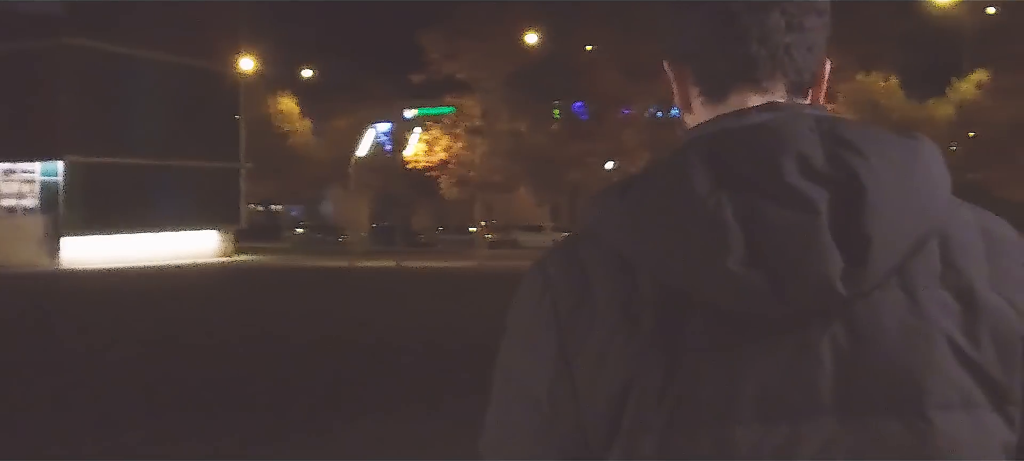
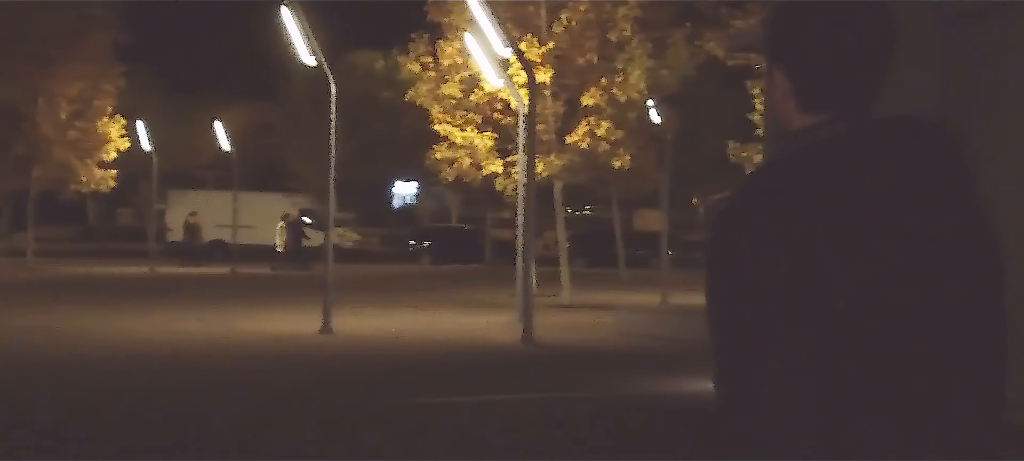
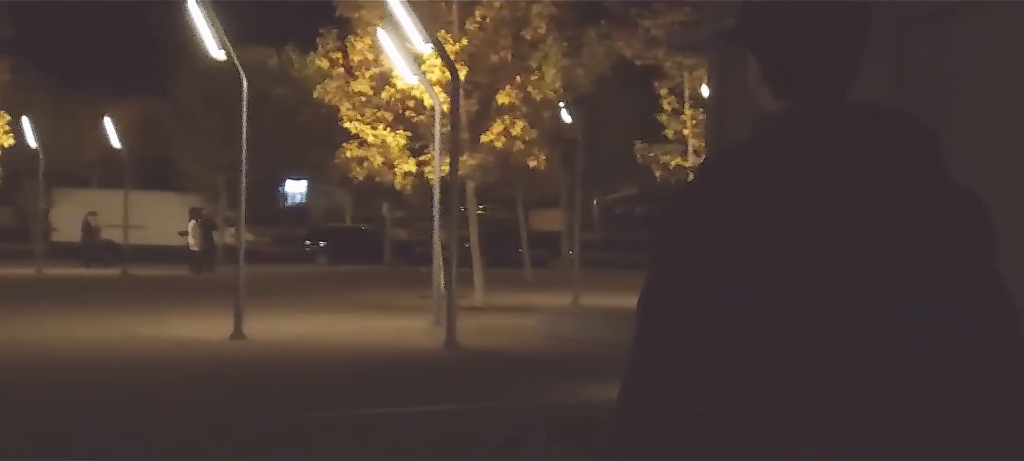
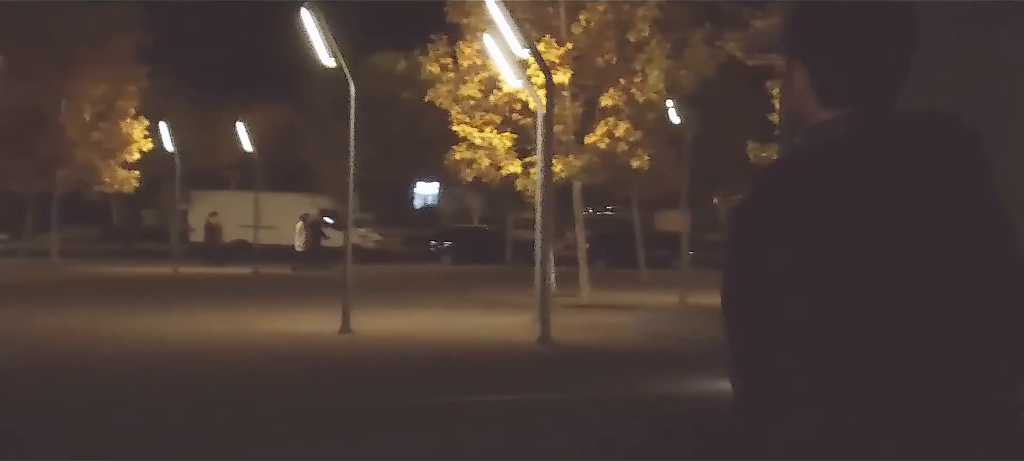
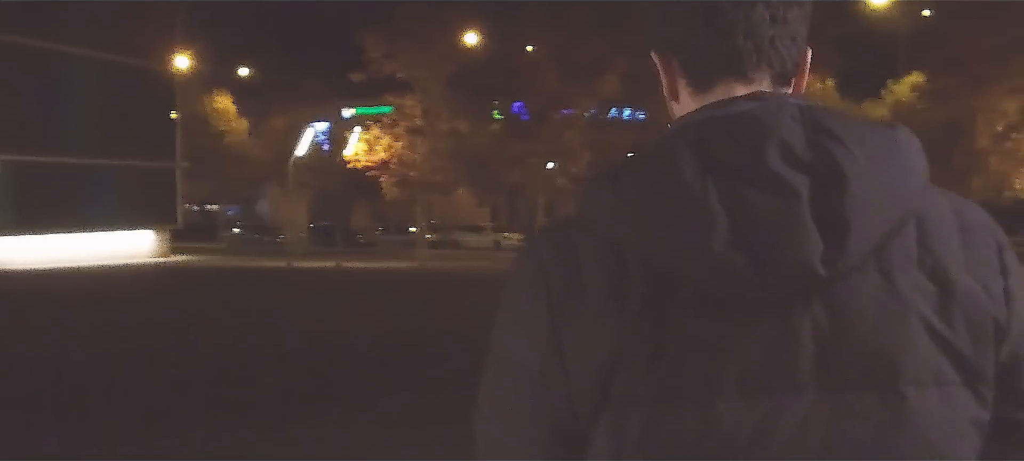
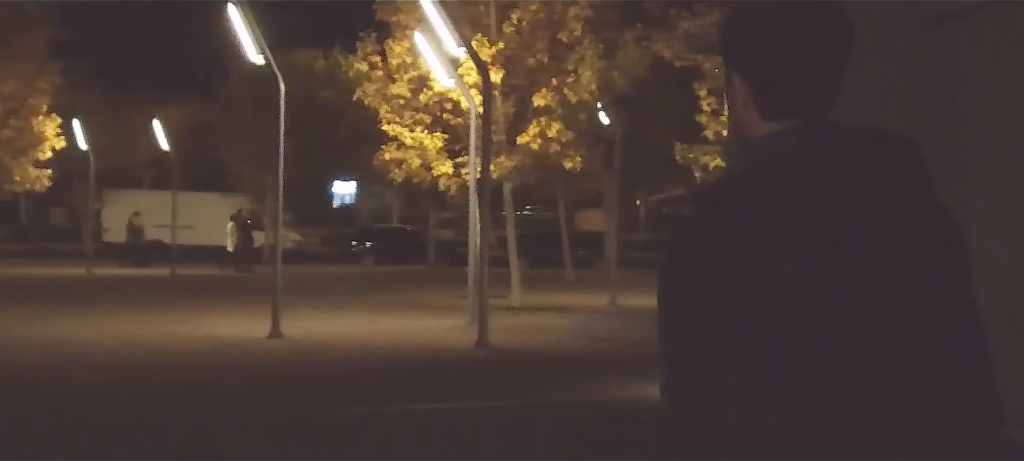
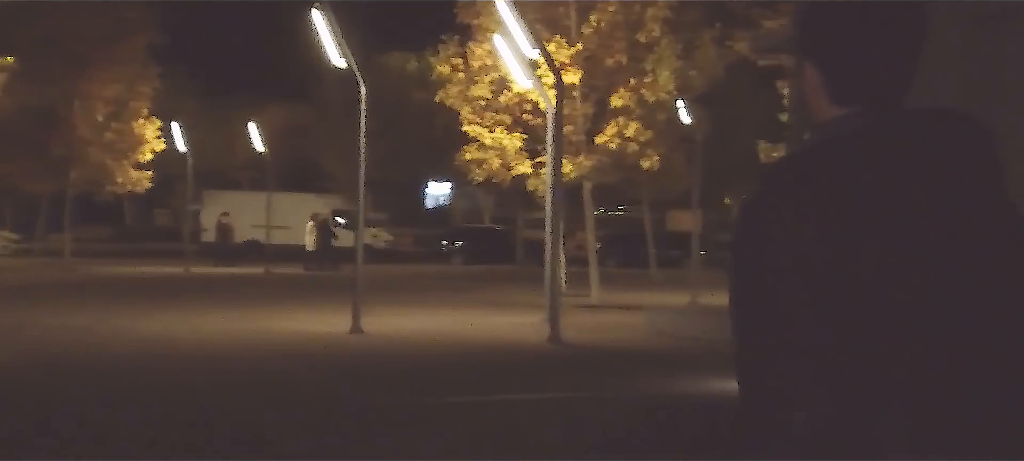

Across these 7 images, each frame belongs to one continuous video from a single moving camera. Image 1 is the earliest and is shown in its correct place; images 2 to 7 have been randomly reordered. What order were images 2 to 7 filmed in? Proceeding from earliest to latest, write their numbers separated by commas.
5, 7, 2, 6, 4, 3
